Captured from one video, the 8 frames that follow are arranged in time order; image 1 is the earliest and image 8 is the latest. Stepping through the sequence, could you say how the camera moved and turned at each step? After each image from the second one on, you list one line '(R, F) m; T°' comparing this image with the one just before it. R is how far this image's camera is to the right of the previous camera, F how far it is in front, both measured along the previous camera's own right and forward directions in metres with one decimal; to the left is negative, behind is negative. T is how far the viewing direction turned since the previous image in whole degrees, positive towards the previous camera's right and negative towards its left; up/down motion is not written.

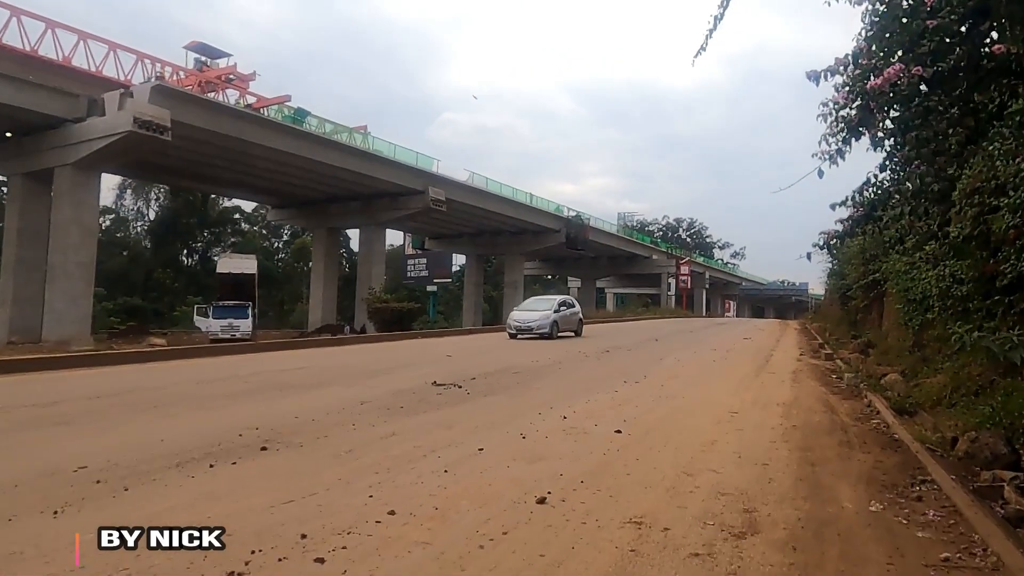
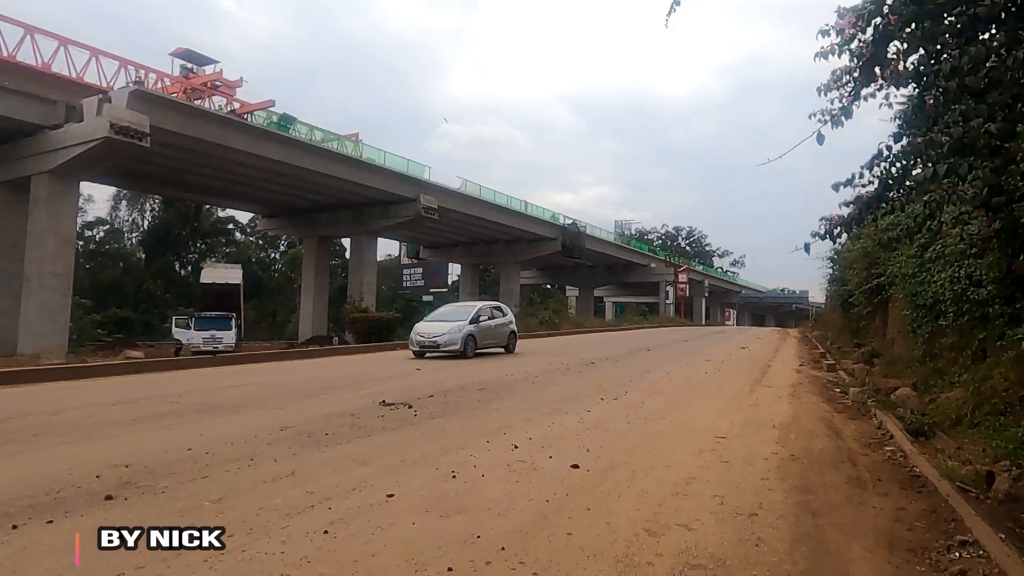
(+0.5, +1.3) m; 0°
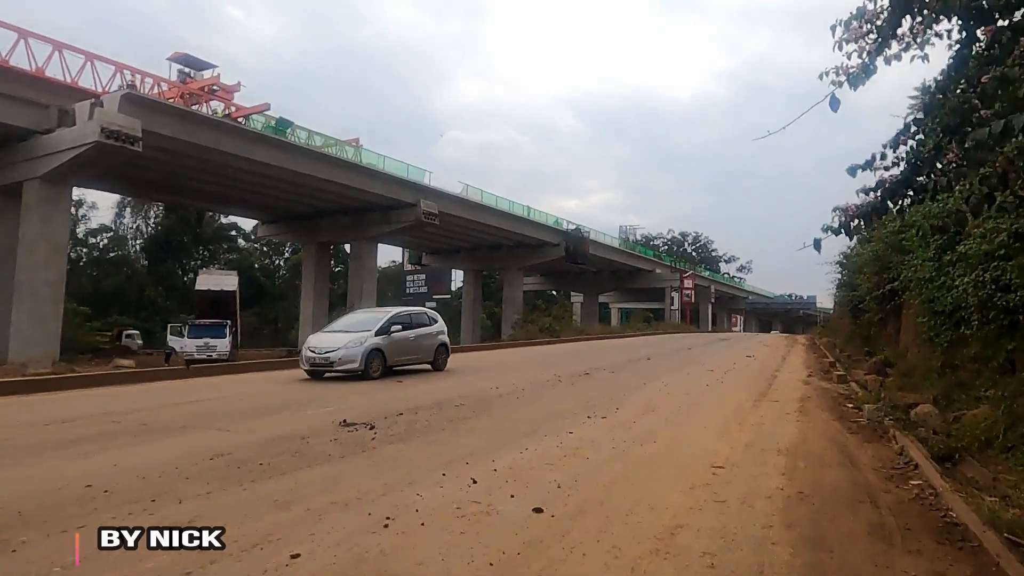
(+0.4, +1.0) m; 0°
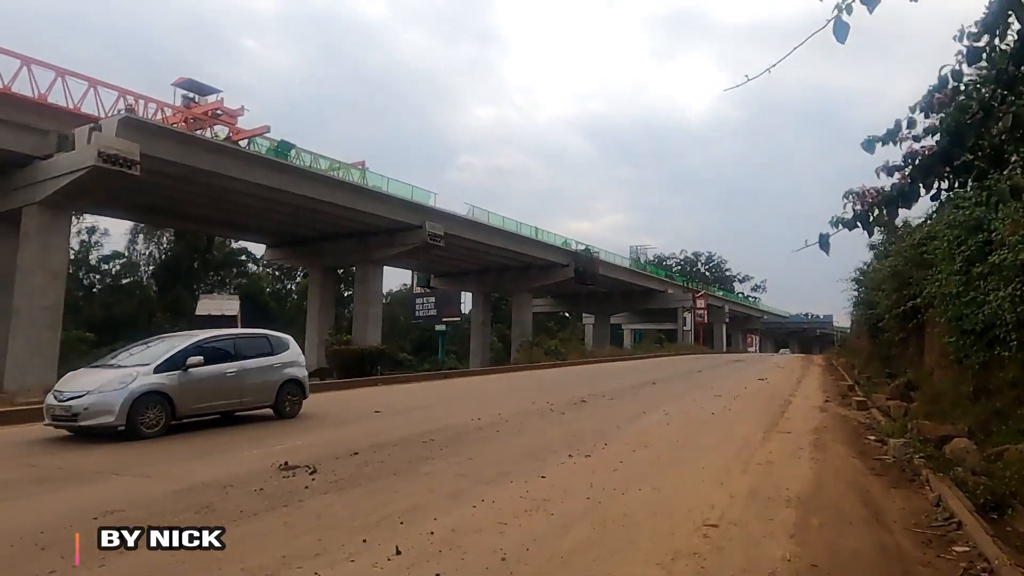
(+0.5, +1.1) m; -1°
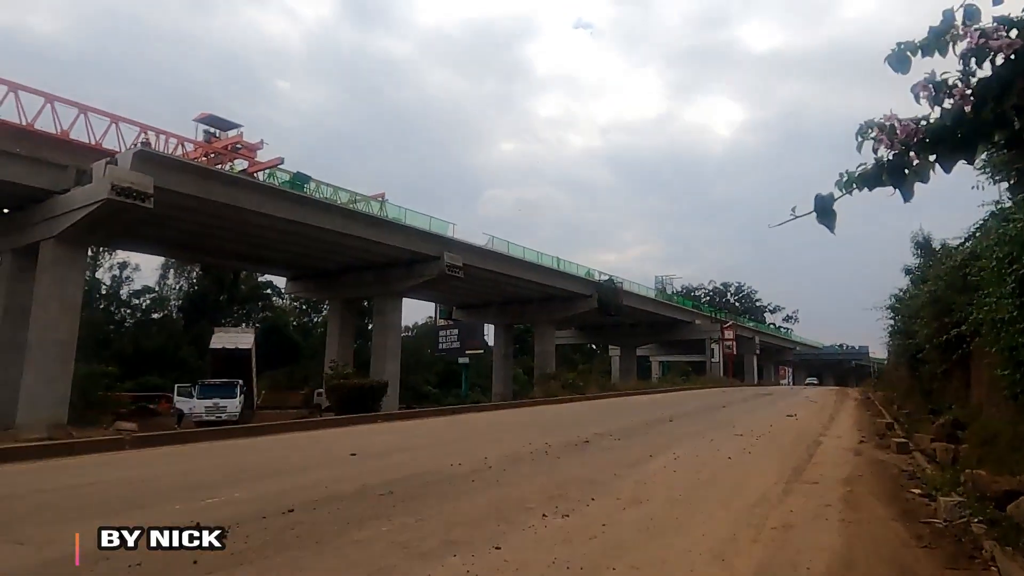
(+0.6, +1.3) m; -2°
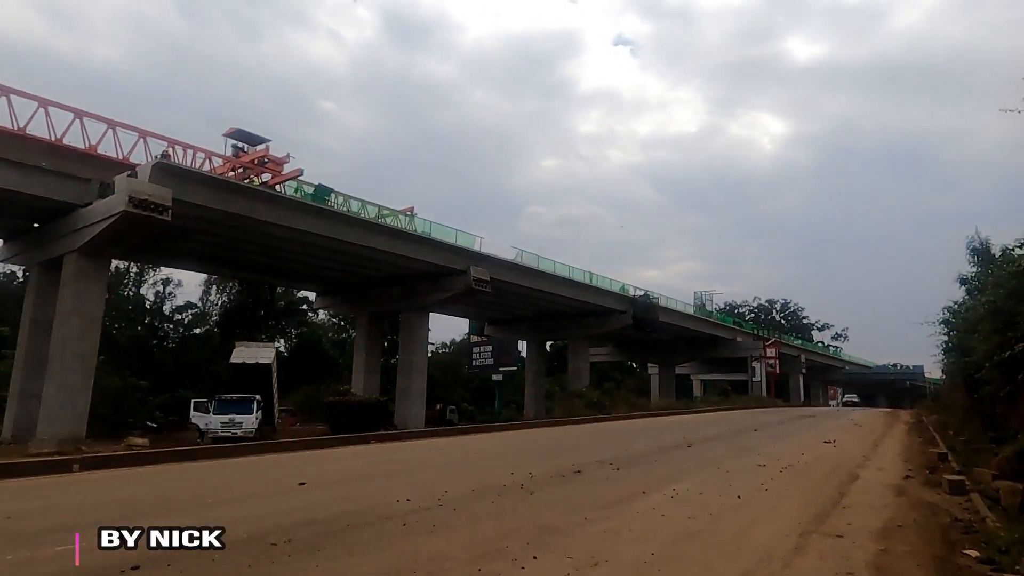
(+1.0, +1.7) m; -3°
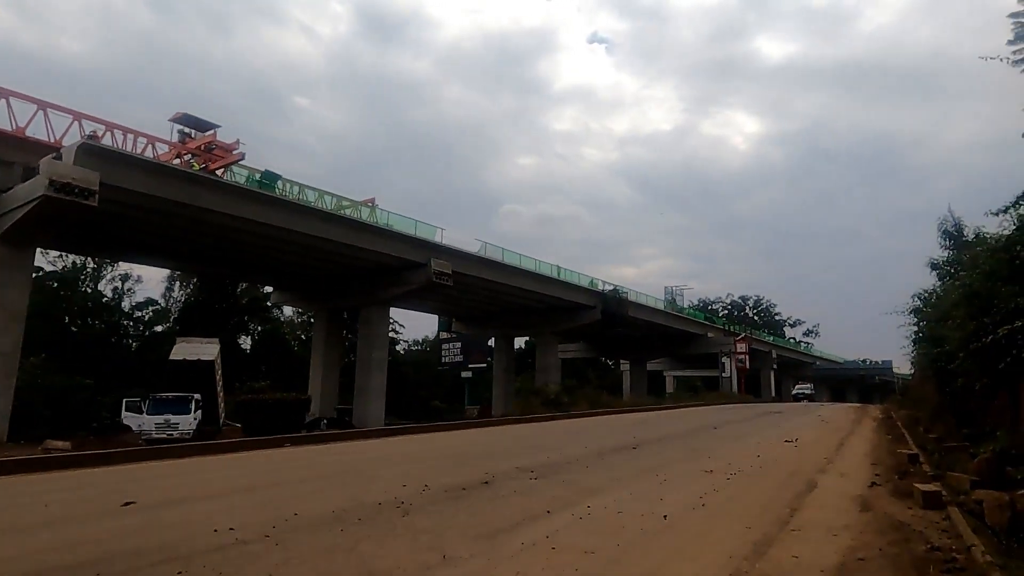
(+1.1, +1.9) m; +2°
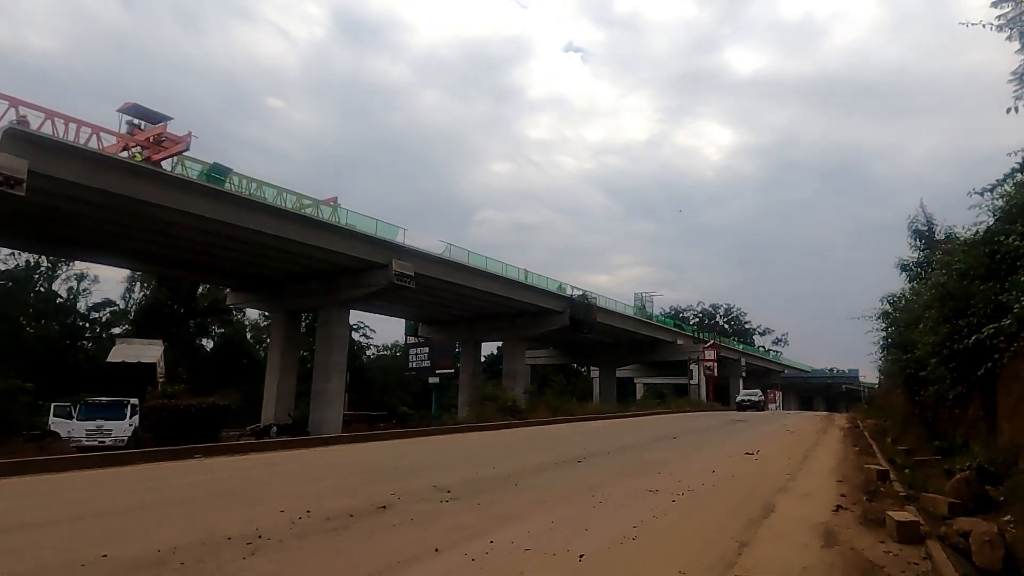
(+0.7, +1.5) m; +2°
